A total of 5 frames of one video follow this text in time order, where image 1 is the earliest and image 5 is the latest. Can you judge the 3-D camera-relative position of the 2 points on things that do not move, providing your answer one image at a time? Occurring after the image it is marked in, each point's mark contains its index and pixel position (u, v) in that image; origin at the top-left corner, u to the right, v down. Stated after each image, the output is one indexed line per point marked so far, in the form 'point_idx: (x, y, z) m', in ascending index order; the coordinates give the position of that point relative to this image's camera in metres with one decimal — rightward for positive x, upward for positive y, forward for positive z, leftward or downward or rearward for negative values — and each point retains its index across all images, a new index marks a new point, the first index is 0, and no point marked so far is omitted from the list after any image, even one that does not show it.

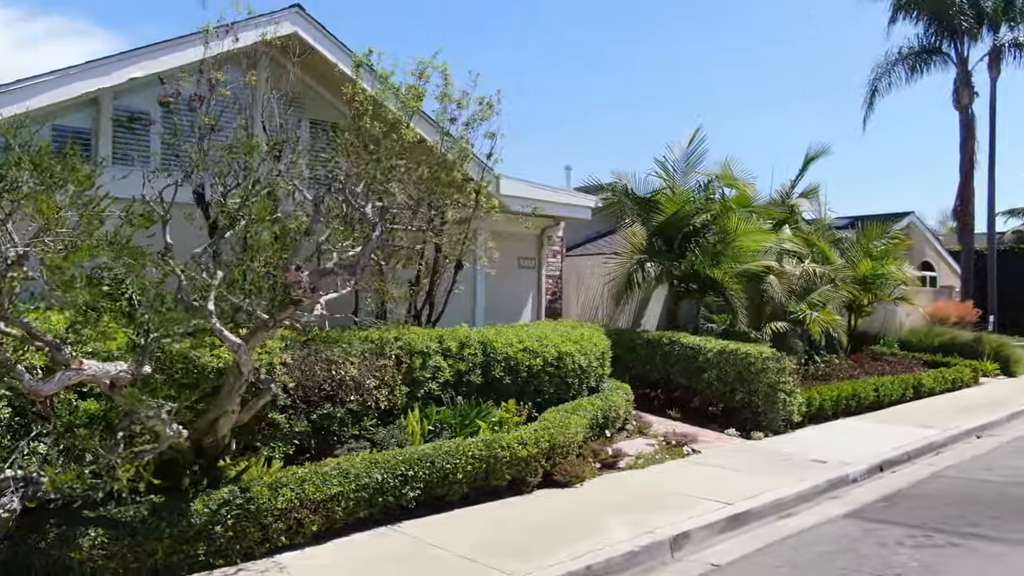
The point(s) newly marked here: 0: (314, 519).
0: (-1.4, -1.7, +5.5) m
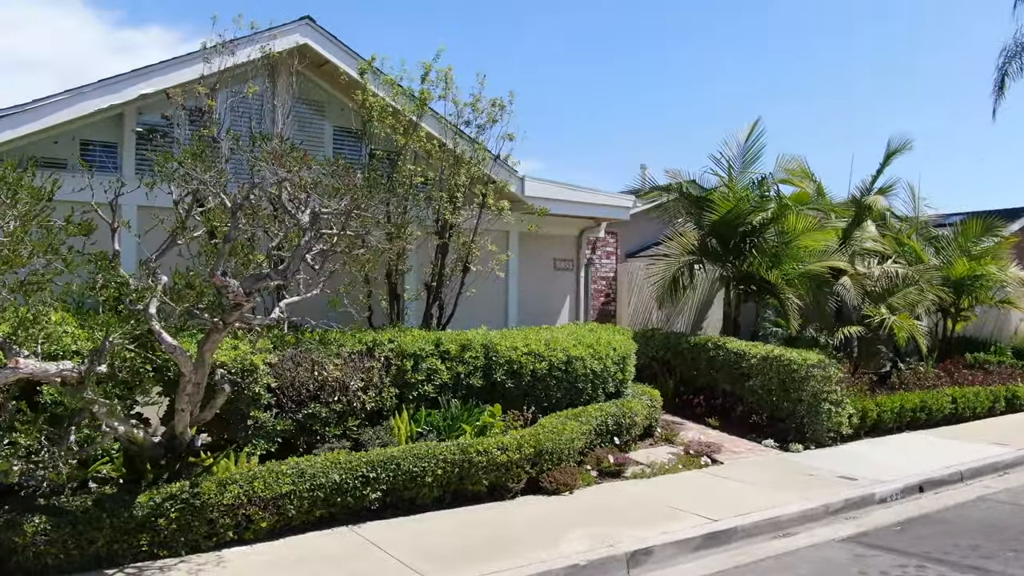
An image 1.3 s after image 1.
0: (-1.8, -1.7, +5.6) m
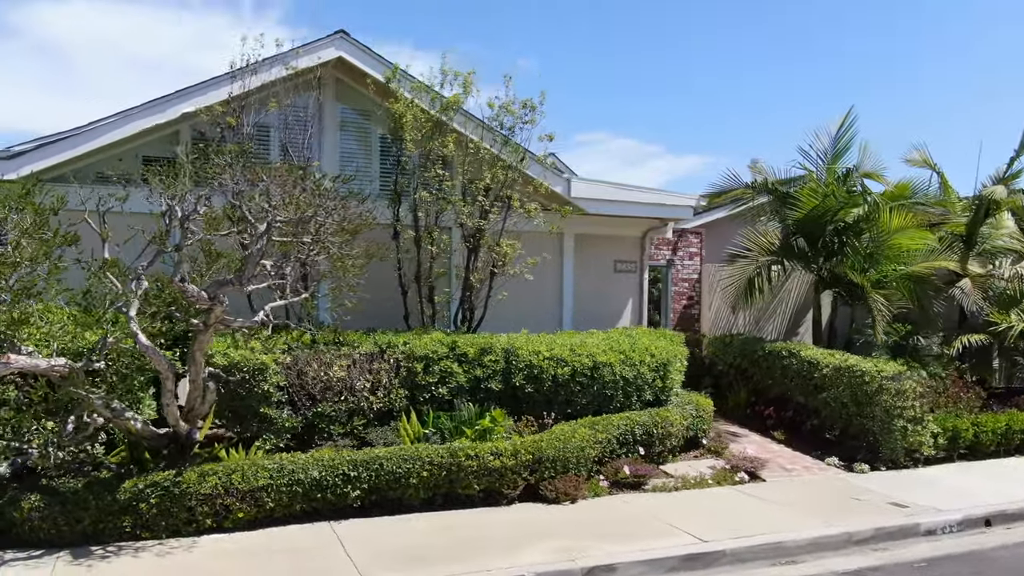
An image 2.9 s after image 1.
0: (-2.1, -1.7, +6.0) m
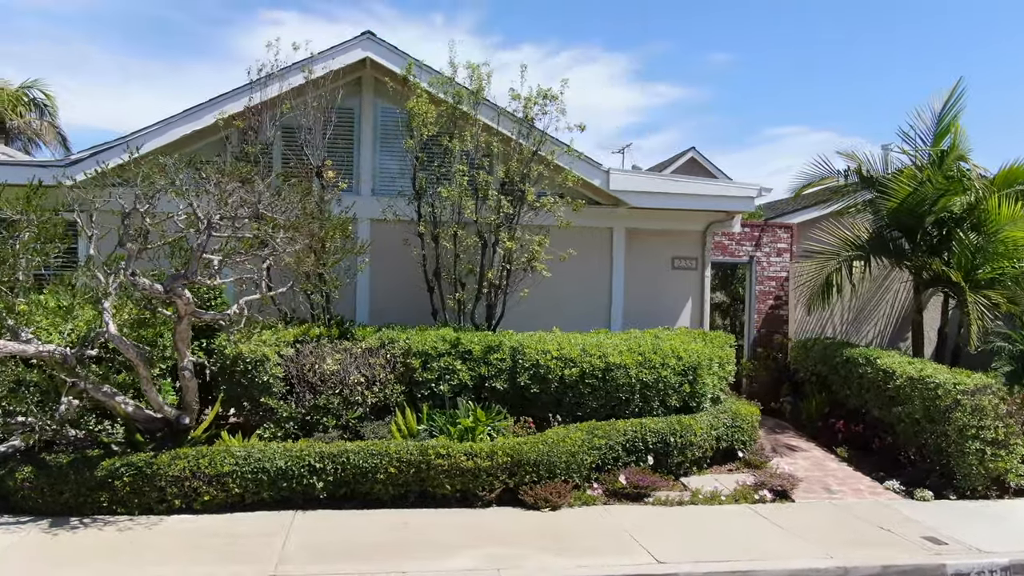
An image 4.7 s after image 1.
0: (-2.5, -1.7, +6.3) m
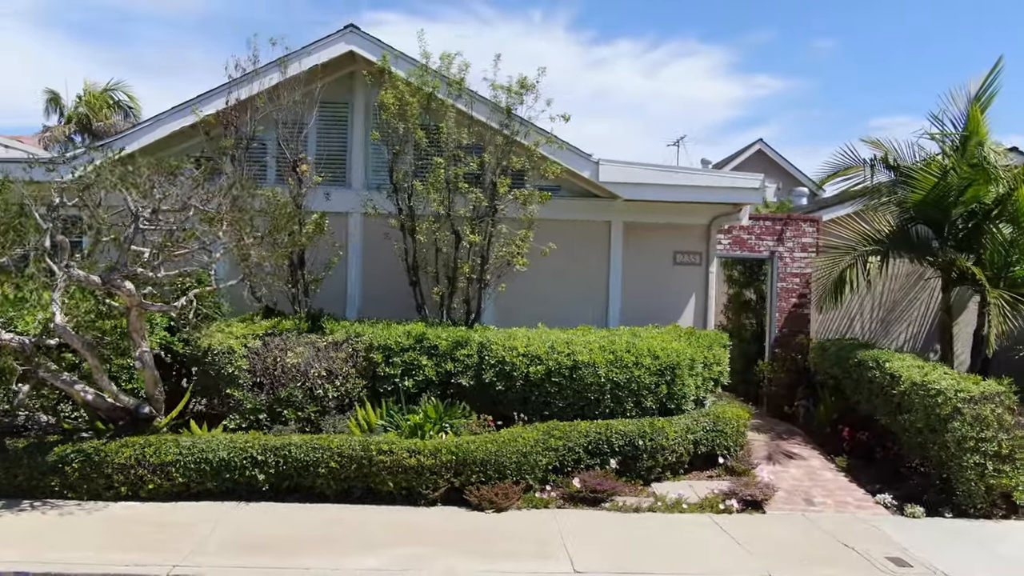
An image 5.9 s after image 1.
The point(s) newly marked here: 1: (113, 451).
0: (-3.0, -1.6, +6.4) m
1: (-3.4, -1.4, +6.4) m
